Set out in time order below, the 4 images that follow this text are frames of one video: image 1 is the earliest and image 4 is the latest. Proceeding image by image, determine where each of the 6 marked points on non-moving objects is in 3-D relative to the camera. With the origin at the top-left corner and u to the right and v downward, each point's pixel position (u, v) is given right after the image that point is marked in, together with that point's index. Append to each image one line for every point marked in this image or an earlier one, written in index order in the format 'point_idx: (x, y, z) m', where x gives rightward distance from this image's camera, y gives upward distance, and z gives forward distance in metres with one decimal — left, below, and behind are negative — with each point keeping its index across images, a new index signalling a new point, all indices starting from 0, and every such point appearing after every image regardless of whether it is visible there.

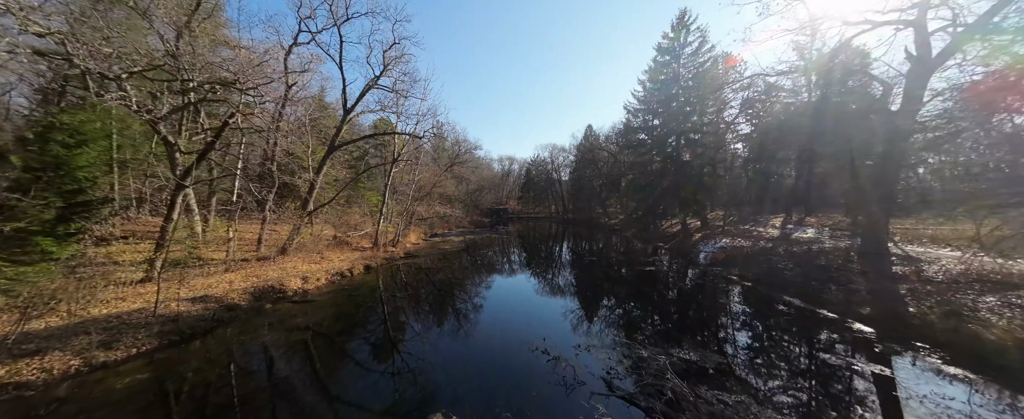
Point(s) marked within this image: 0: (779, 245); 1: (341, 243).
0: (+11.3, -1.4, +11.6) m
1: (-8.9, -1.7, +14.3) m
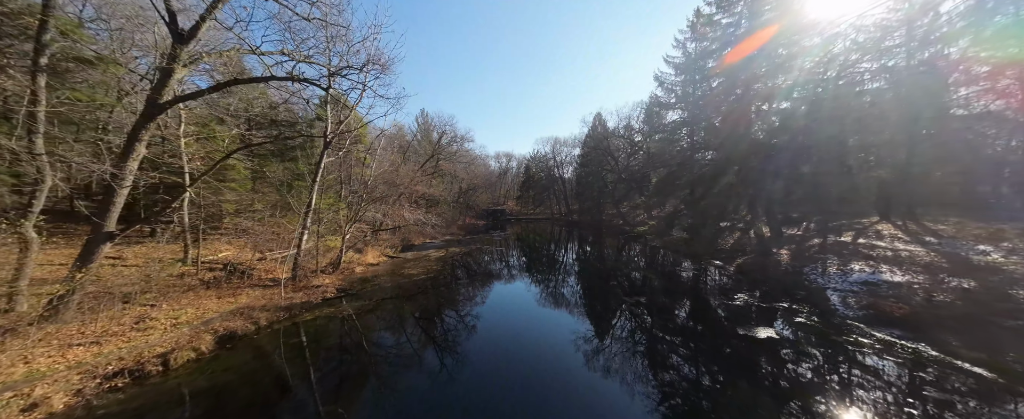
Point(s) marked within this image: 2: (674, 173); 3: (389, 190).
0: (+11.1, -1.6, +6.4) m
1: (-9.1, -2.1, +9.0) m
2: (+8.9, +2.0, +15.3) m
3: (-6.9, +0.9, +15.1) m
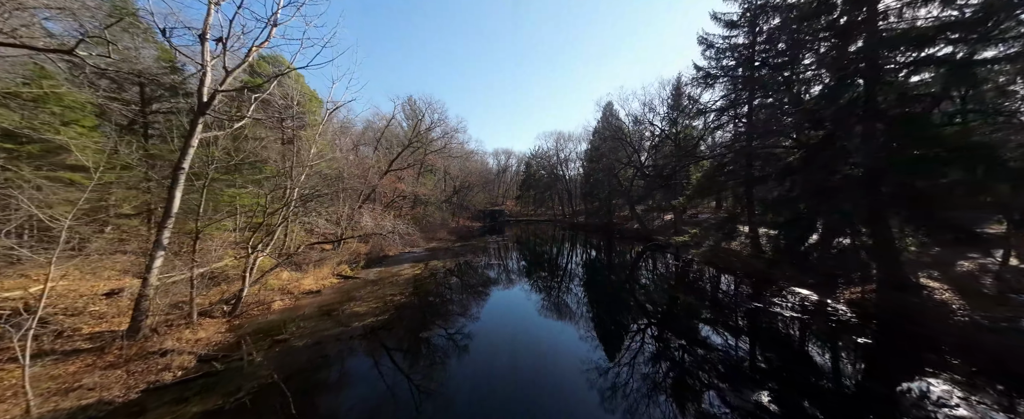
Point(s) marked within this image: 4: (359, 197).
0: (+11.1, -1.9, +2.7) m
1: (-9.2, -2.2, +5.2) m
2: (+8.9, +1.8, +11.7) m
3: (-6.9, +0.8, +11.4) m
4: (-8.0, +0.7, +14.4) m
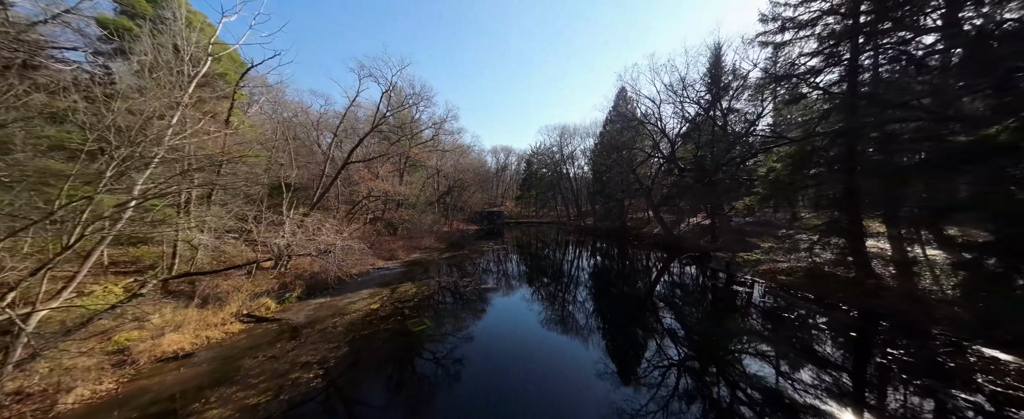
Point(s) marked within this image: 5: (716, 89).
0: (+11.1, -2.0, -0.6) m
1: (-9.2, -2.3, +2.0) m
2: (+8.9, +1.7, +8.4) m
3: (-7.0, +0.7, +8.1) m
4: (-8.1, +0.6, +11.1) m
5: (+9.8, +5.8, +13.1) m
